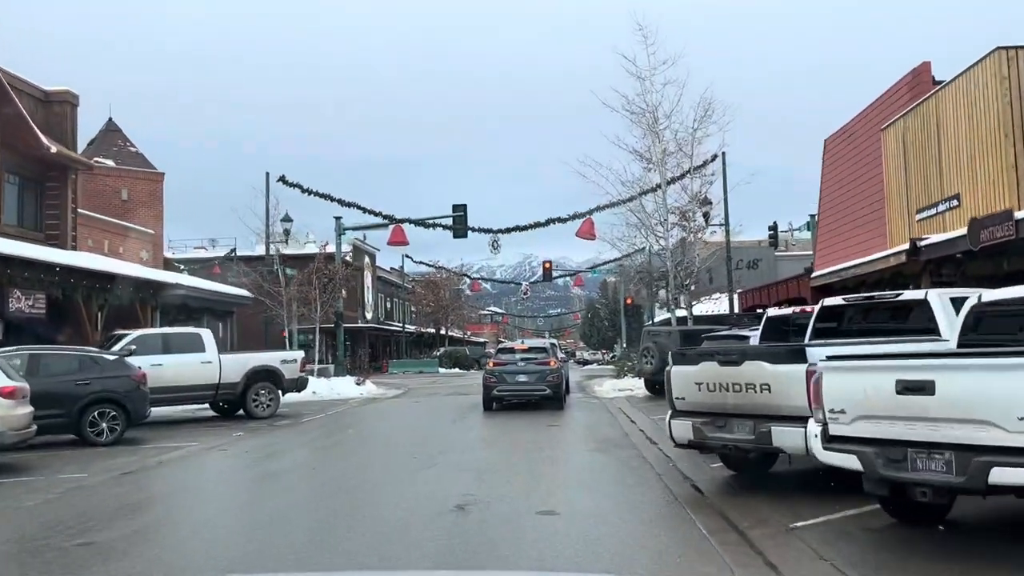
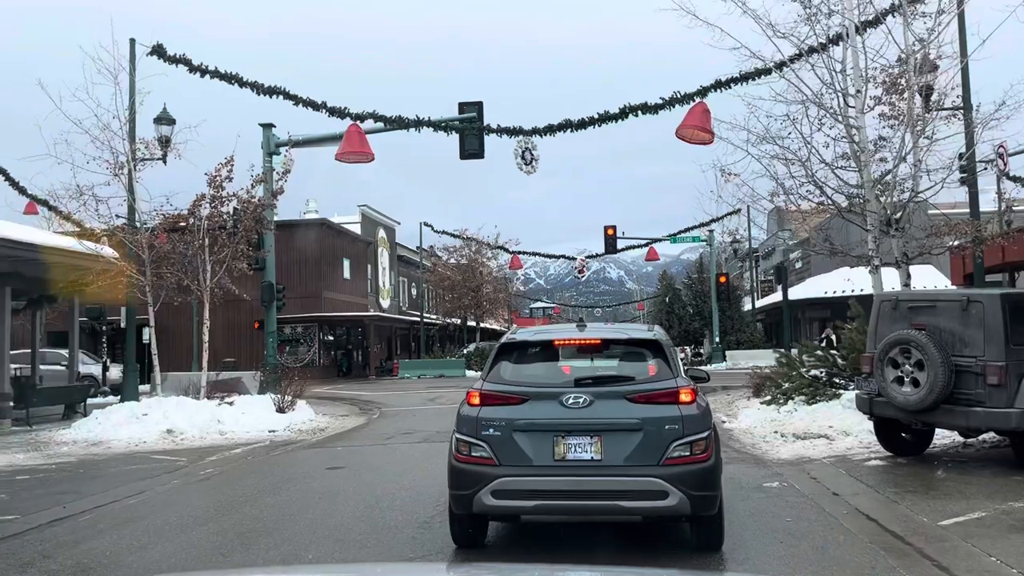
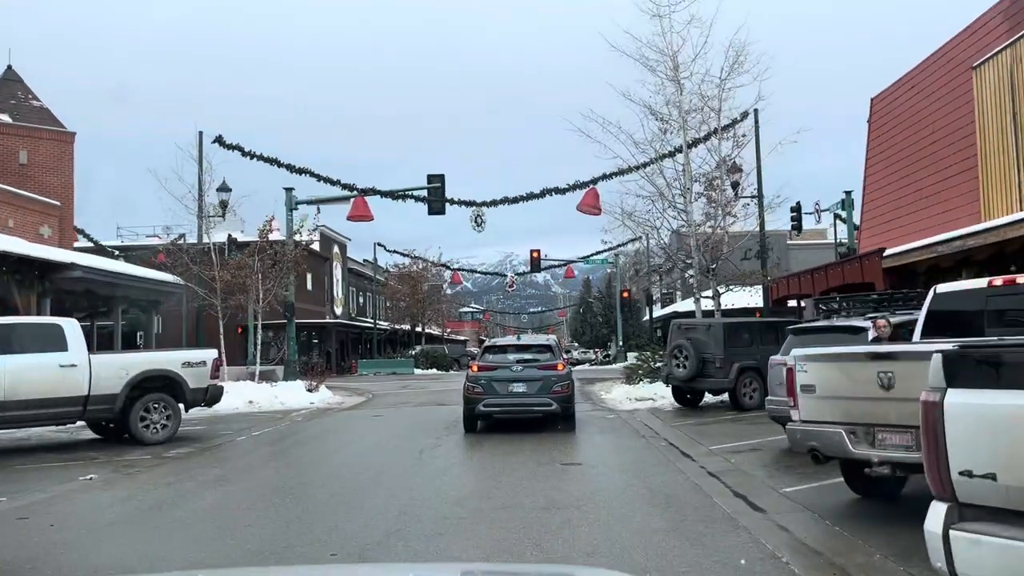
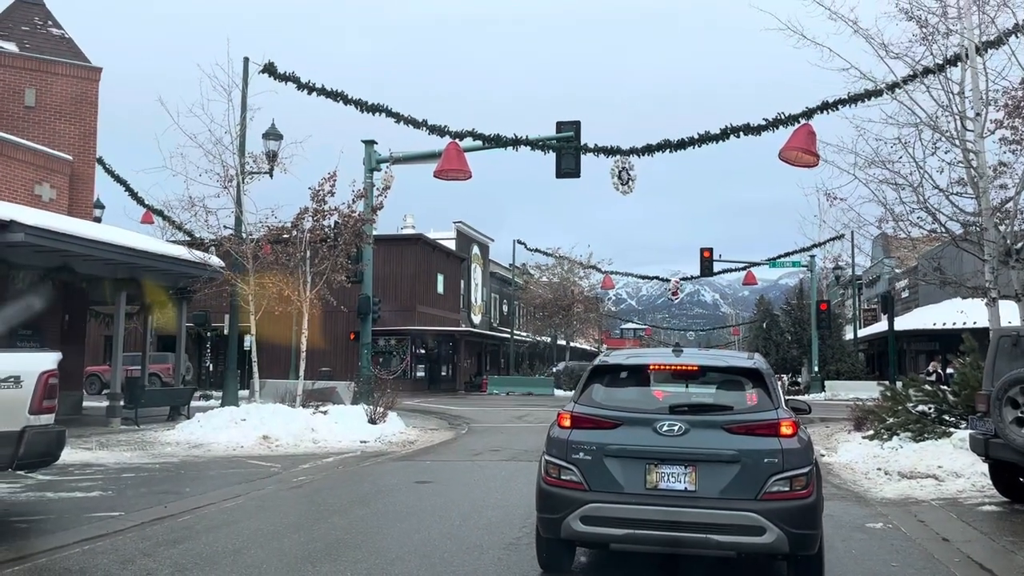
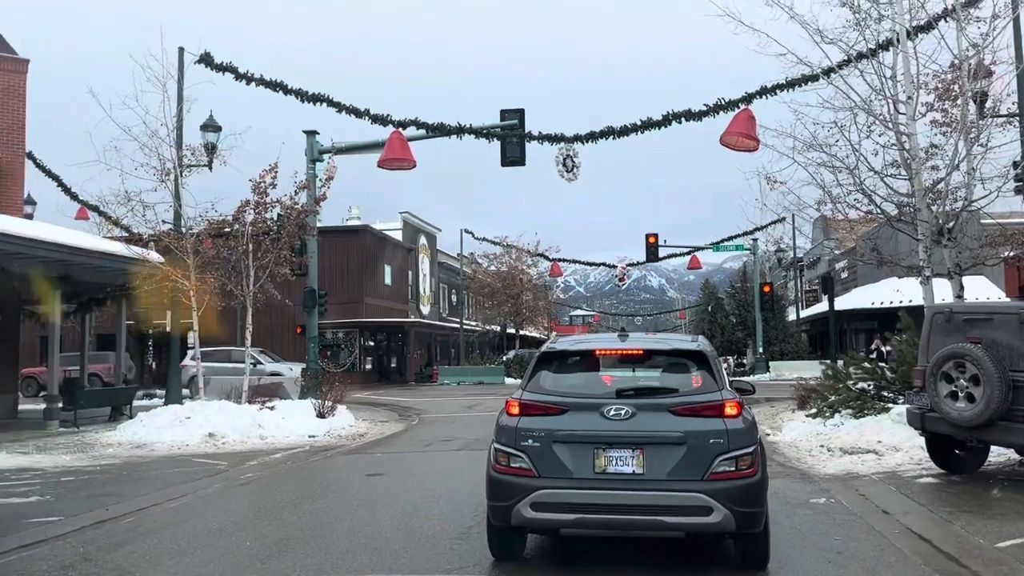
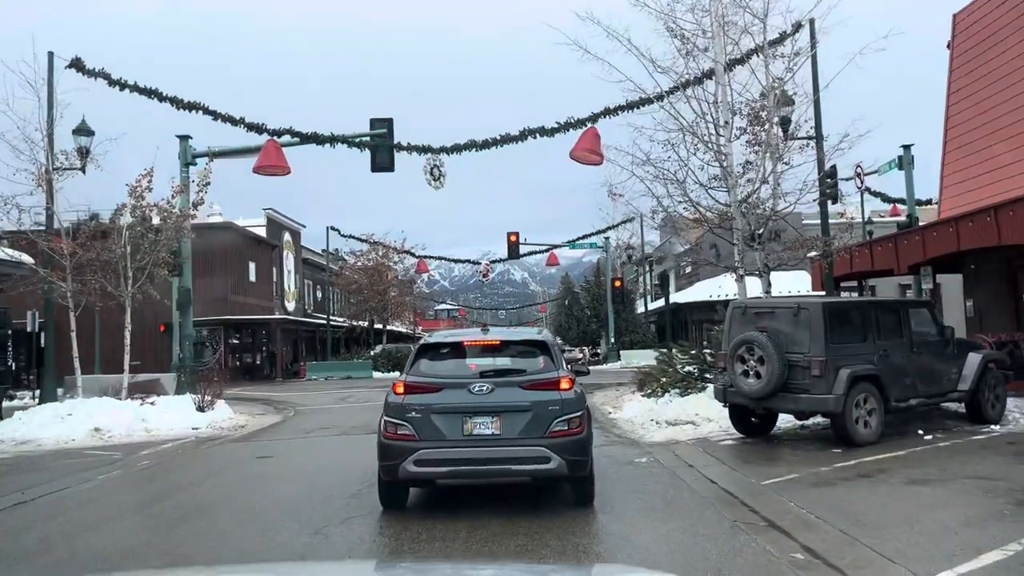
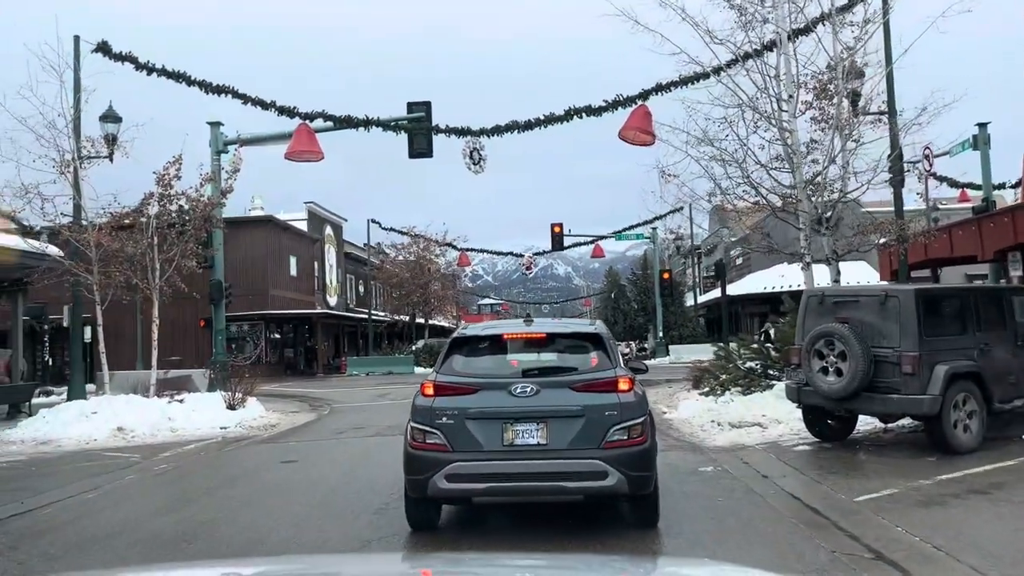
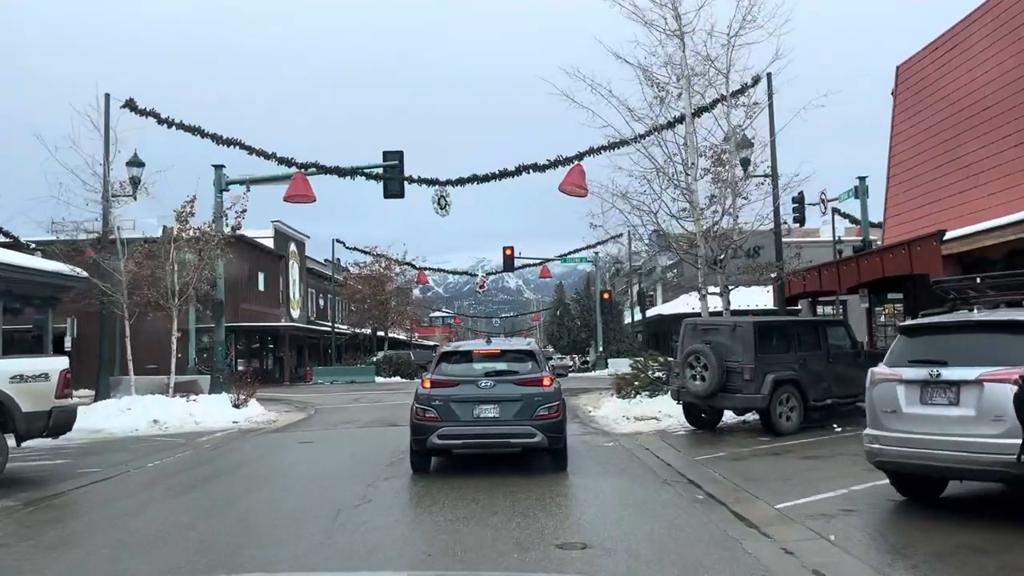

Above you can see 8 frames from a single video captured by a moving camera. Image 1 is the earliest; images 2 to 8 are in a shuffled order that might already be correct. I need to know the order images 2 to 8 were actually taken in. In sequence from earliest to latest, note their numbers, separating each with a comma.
3, 8, 6, 7, 2, 5, 4
